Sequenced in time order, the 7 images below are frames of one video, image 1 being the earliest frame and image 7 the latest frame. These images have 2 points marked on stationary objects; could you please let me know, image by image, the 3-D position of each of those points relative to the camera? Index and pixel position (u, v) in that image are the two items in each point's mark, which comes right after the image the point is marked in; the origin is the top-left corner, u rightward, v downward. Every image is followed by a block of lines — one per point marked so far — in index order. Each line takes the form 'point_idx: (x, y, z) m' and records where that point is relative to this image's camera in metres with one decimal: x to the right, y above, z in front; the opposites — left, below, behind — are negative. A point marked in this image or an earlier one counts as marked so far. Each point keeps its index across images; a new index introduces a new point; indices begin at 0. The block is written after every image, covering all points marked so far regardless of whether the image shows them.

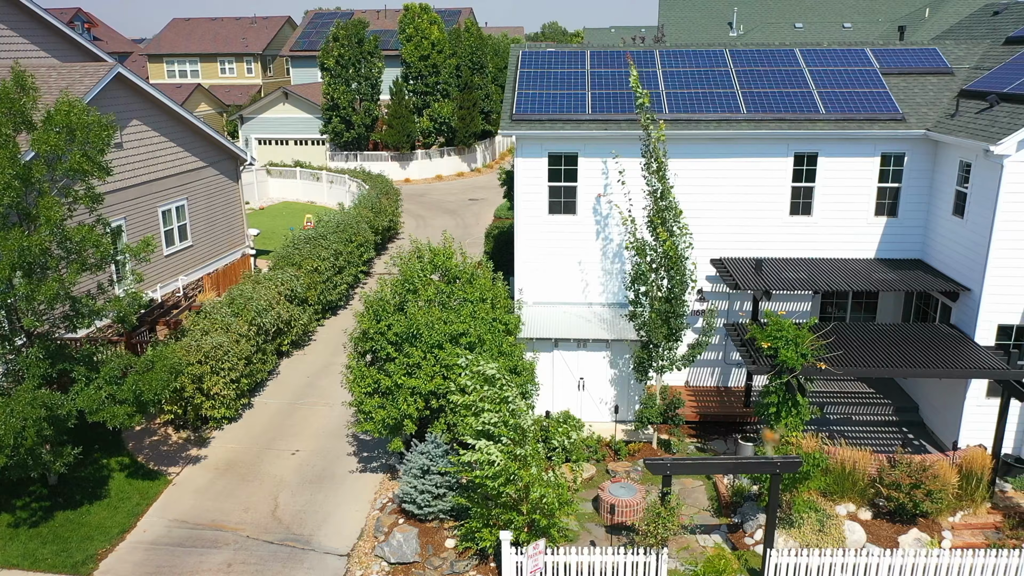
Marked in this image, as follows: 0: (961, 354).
0: (+7.3, -1.1, +13.0) m
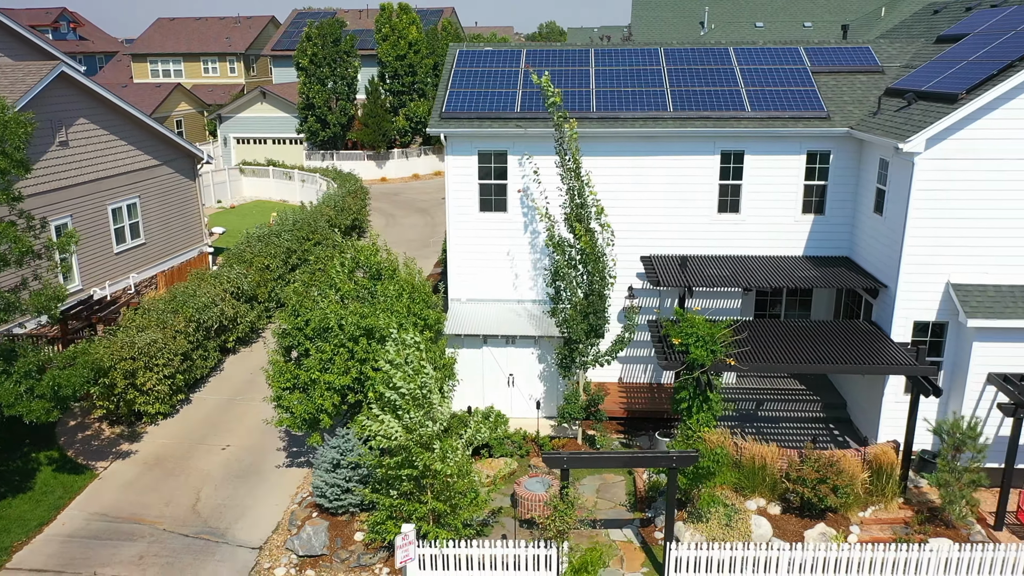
0: (+5.9, -1.0, +13.1) m
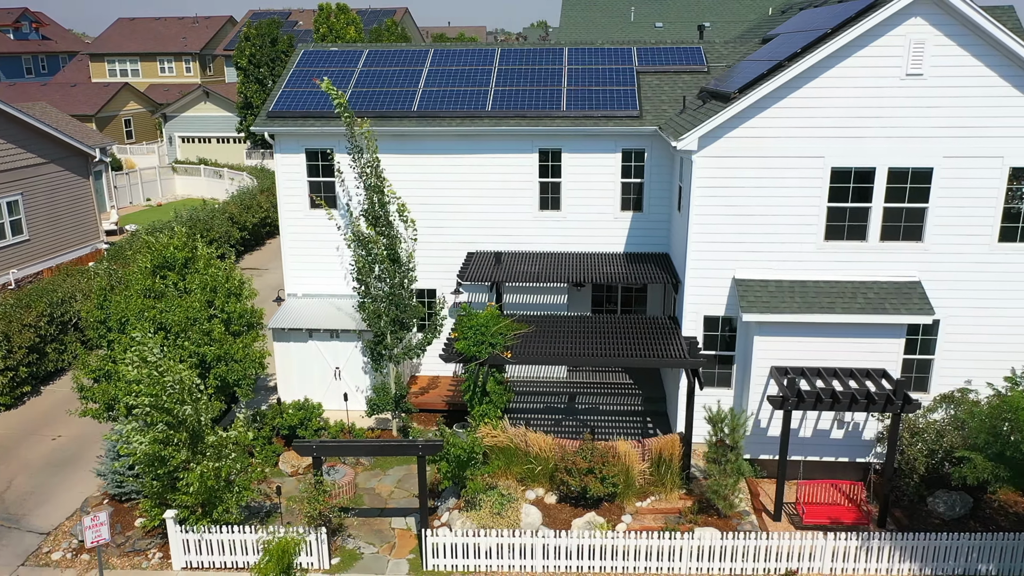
0: (+2.4, -1.0, +13.4) m
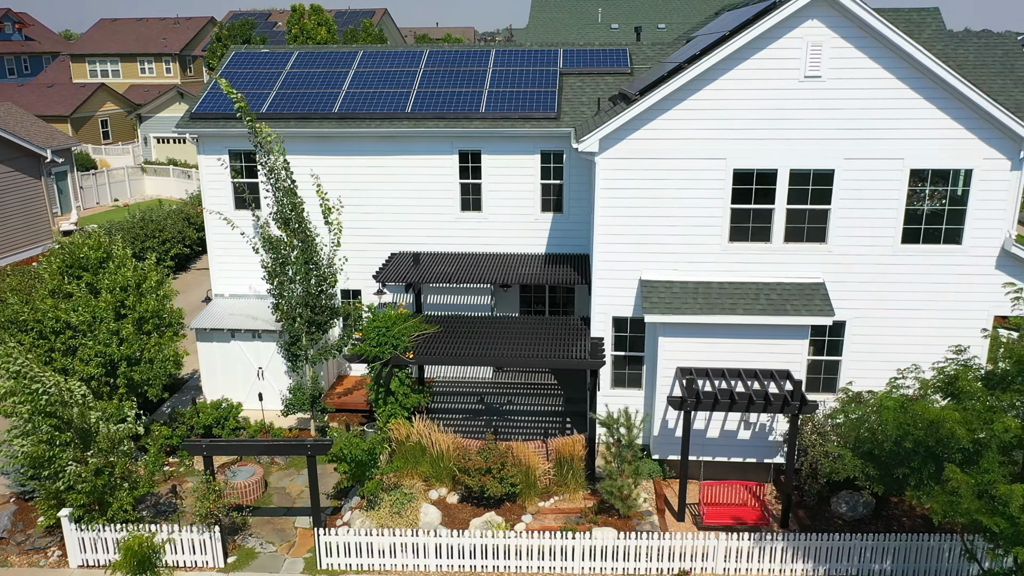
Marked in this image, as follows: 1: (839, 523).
0: (+0.9, -1.0, +13.5) m
1: (+5.3, -3.8, +13.0) m
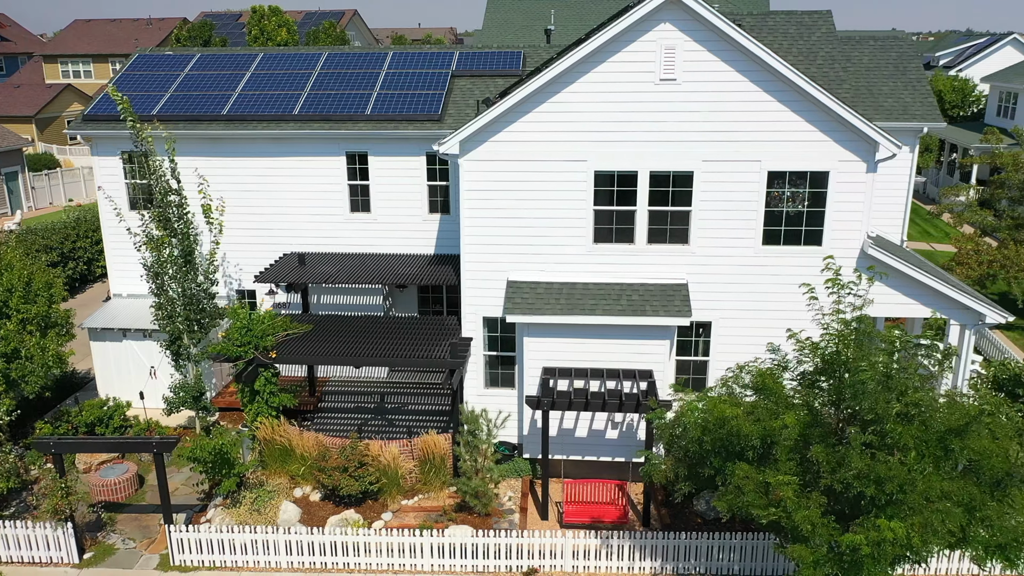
0: (-1.4, -1.0, +13.6) m
1: (+3.0, -3.8, +13.2) m
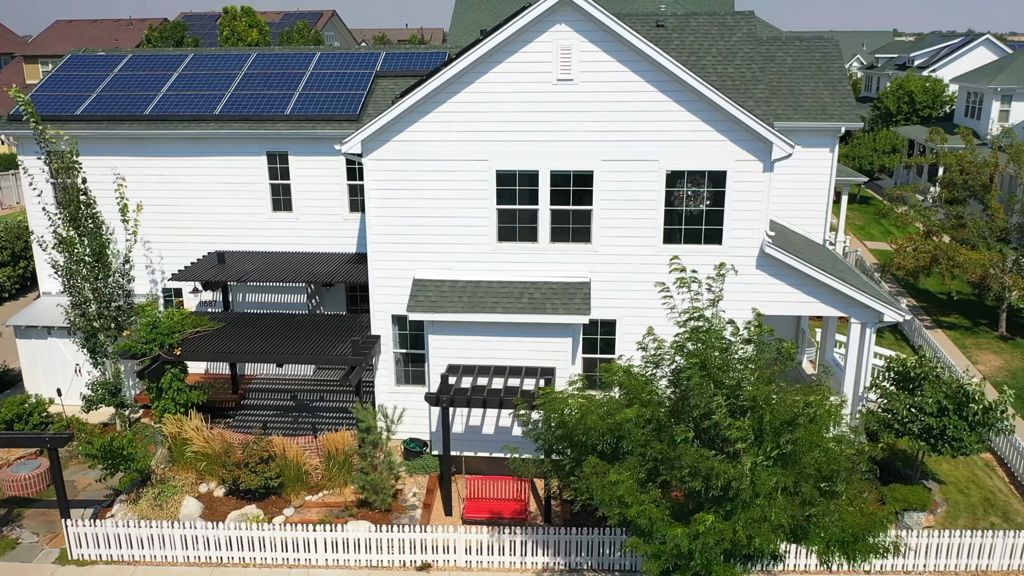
0: (-3.0, -0.9, +13.7) m
1: (+1.4, -3.8, +13.3) m
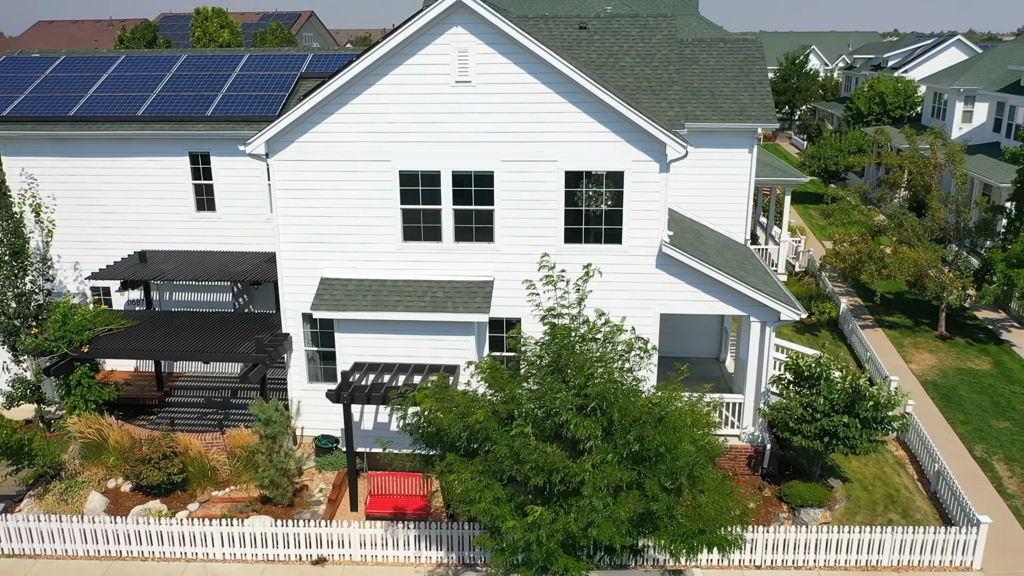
0: (-4.6, -0.9, +14.0) m
1: (-0.2, -3.7, +13.5) m
